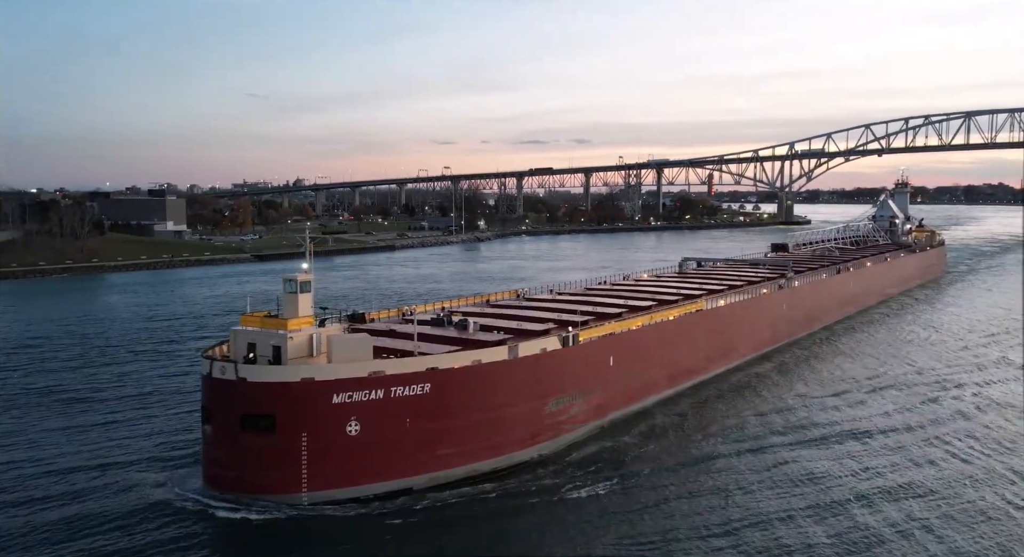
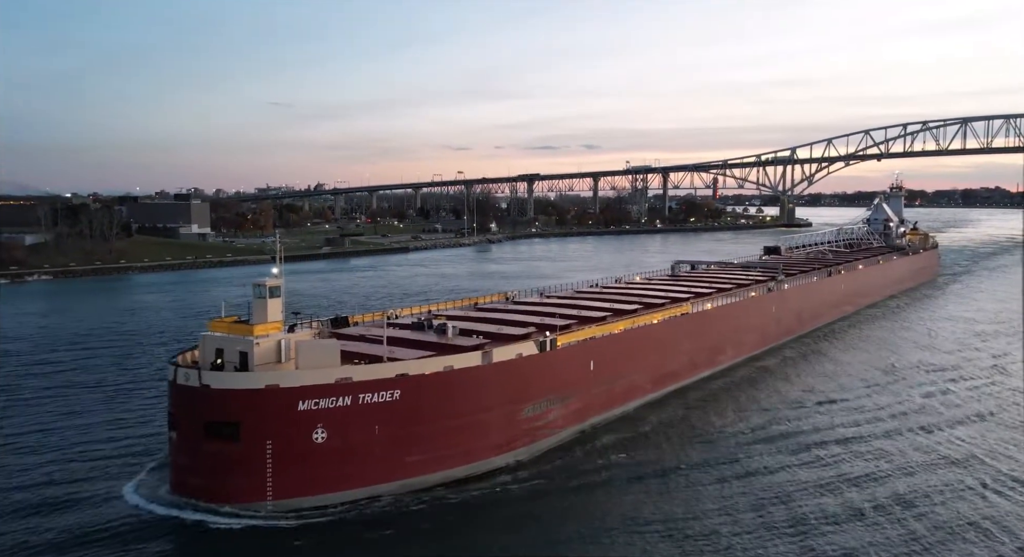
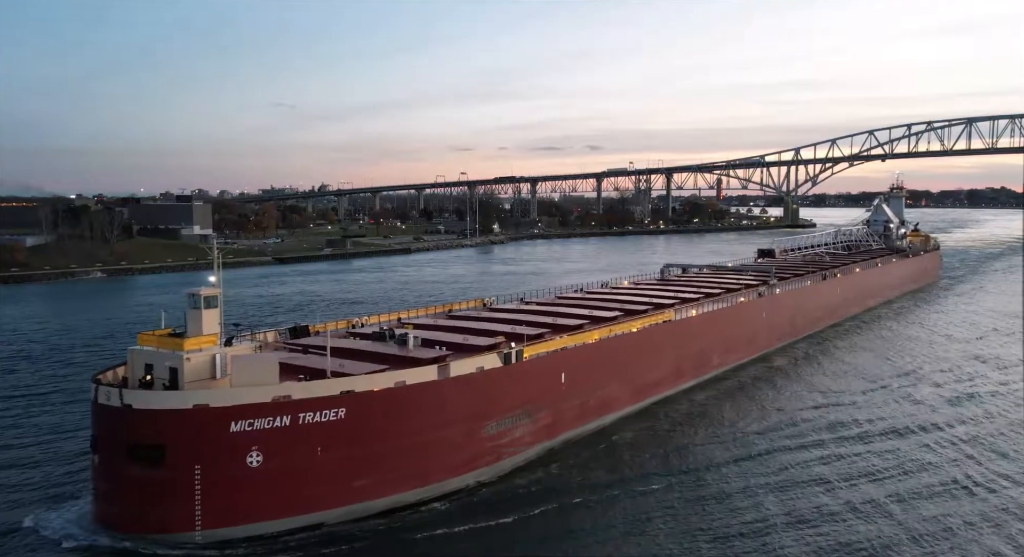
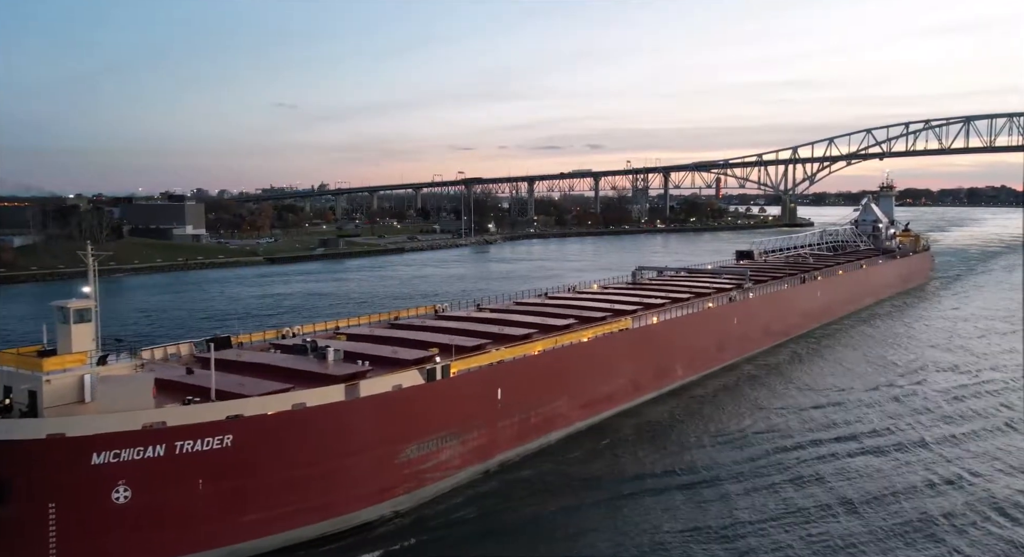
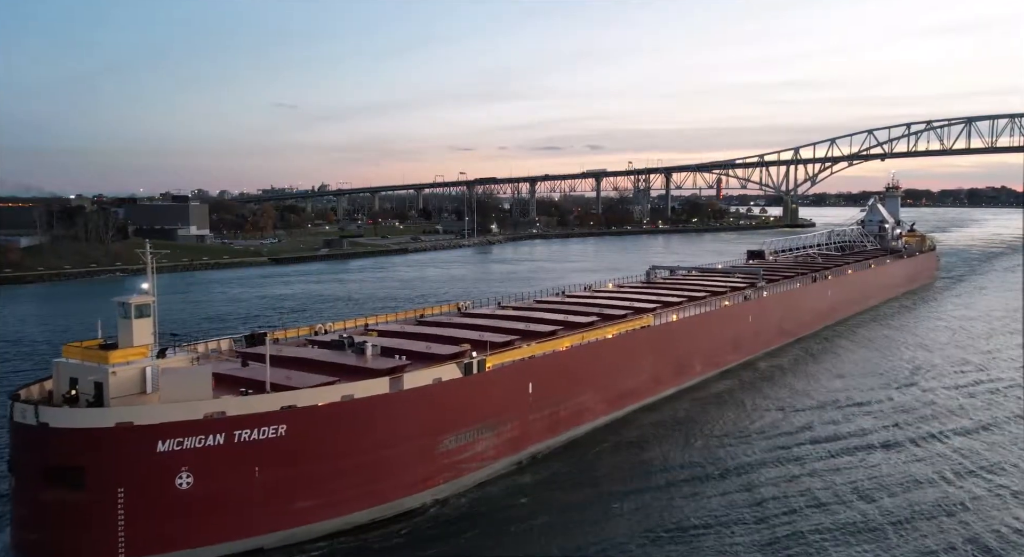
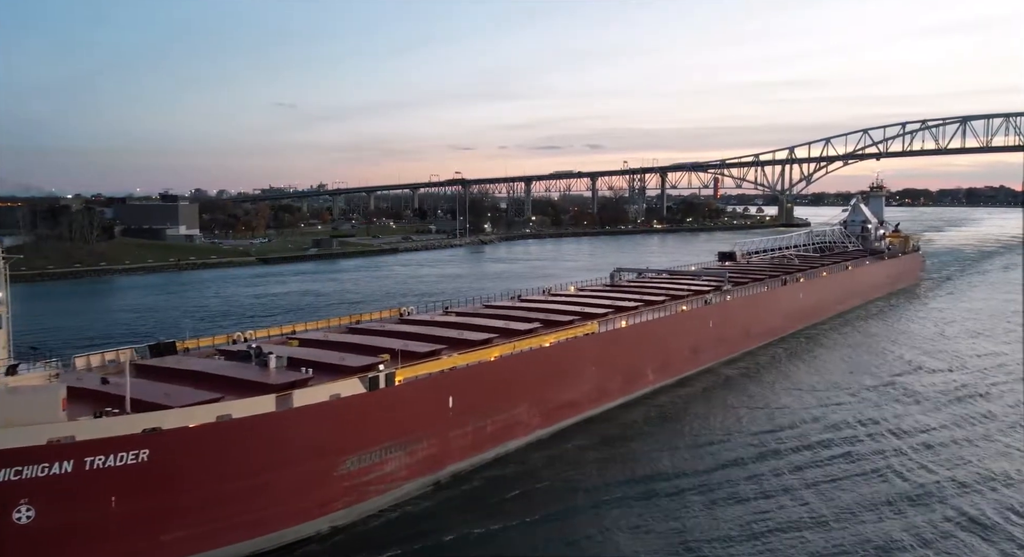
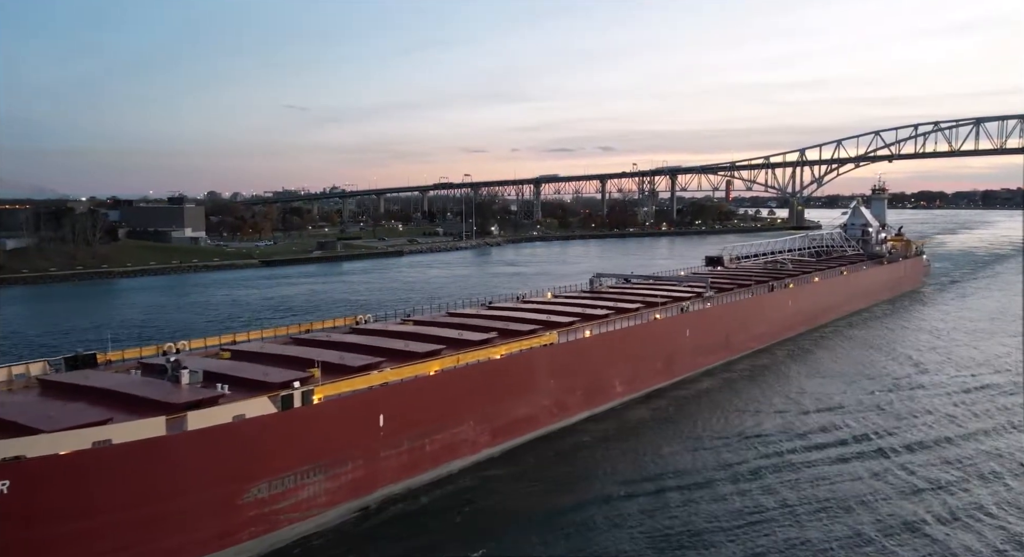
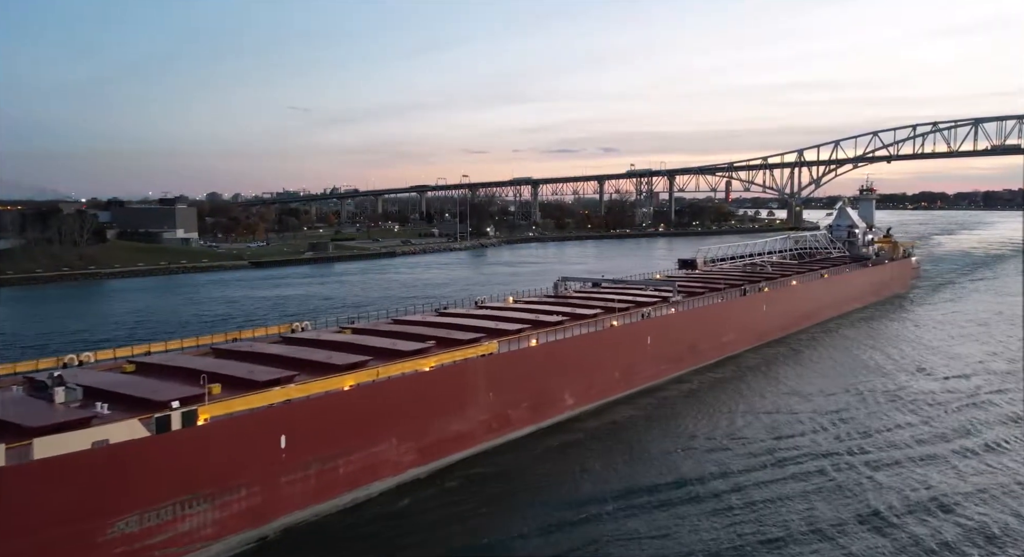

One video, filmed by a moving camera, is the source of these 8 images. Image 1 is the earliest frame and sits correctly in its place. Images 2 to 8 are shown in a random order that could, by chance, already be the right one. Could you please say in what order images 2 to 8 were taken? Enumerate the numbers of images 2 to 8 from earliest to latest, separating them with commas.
2, 3, 5, 4, 6, 7, 8
